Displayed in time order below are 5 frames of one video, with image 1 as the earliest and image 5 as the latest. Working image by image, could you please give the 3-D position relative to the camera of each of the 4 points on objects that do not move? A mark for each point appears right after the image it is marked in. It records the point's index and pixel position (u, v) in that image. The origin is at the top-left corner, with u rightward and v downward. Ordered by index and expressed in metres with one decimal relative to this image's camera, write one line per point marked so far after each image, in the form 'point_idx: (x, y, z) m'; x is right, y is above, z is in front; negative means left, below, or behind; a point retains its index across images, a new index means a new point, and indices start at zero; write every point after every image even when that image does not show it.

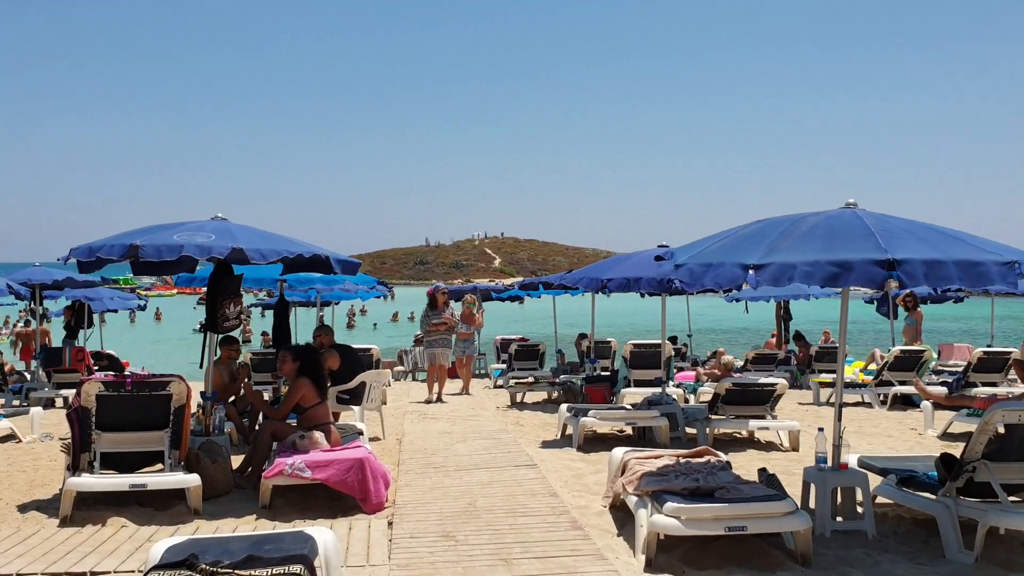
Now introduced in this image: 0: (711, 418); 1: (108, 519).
0: (+2.0, -1.3, +8.1) m
1: (-2.7, -1.5, +5.4) m
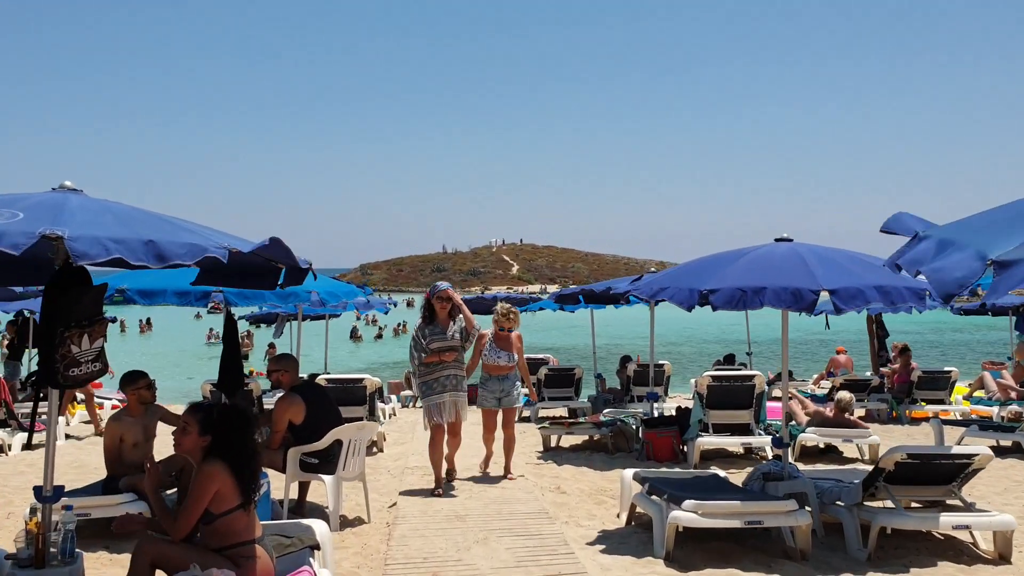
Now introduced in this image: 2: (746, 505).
0: (+2.3, -1.4, +5.2) m
1: (-2.4, -1.6, +2.6) m
2: (+1.4, -1.3, +4.8) m
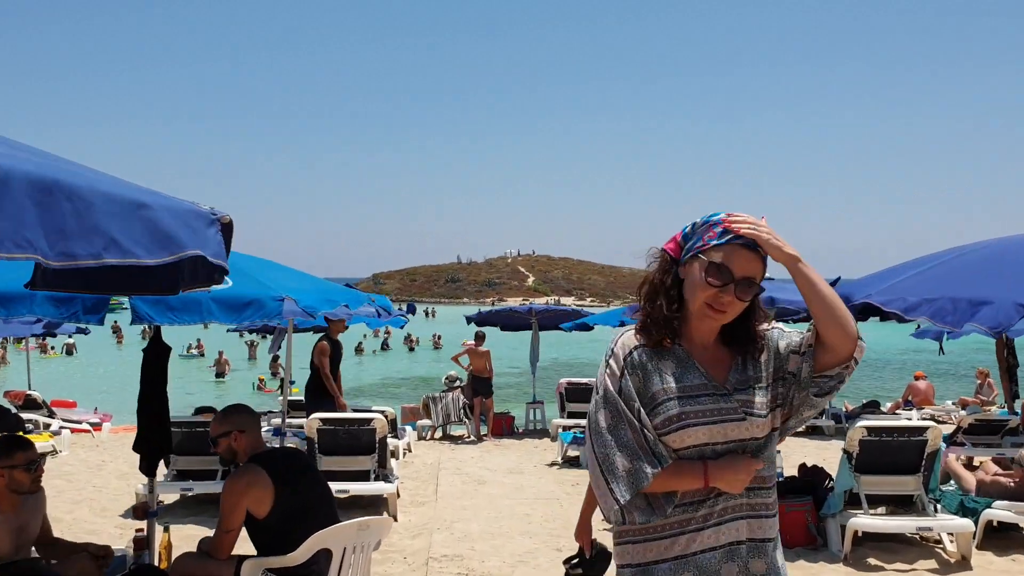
0: (+2.8, -1.5, +2.8) m
1: (-2.0, -1.6, +0.3) m
2: (+1.8, -1.3, +2.4) m
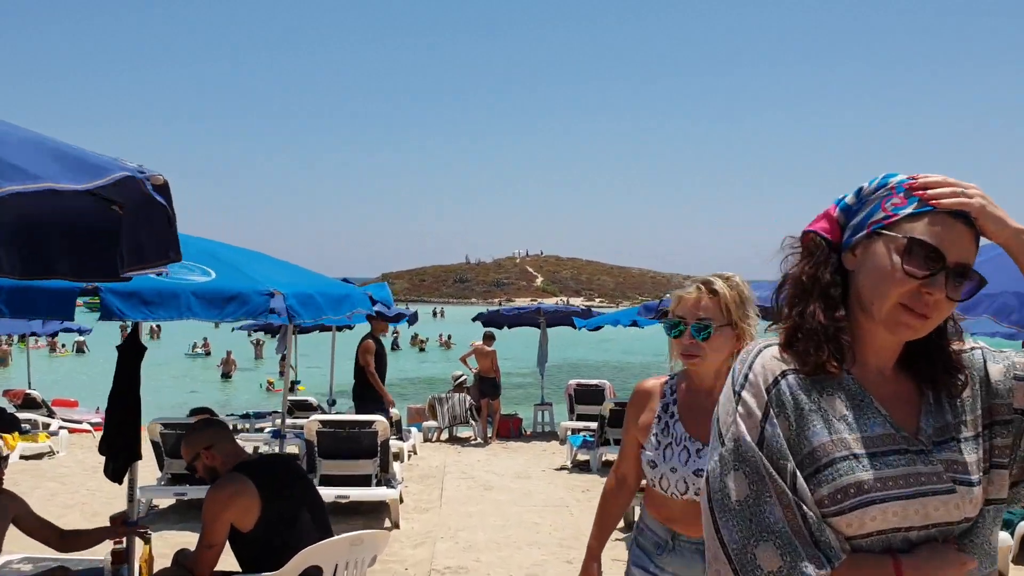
0: (+2.8, -1.4, +2.4) m
1: (-2.0, -1.6, 0.0) m
2: (+1.8, -1.3, +2.0) m
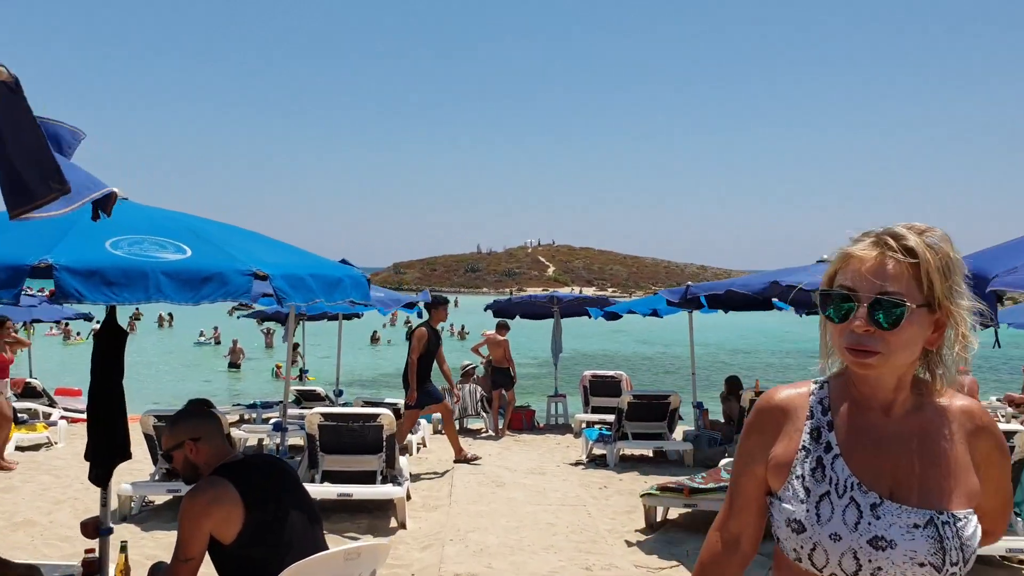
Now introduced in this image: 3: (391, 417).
0: (+2.8, -1.4, +2.0) m
1: (-2.0, -1.5, -0.4) m
2: (+1.9, -1.2, +1.6) m
3: (-0.9, -1.0, +6.3) m
